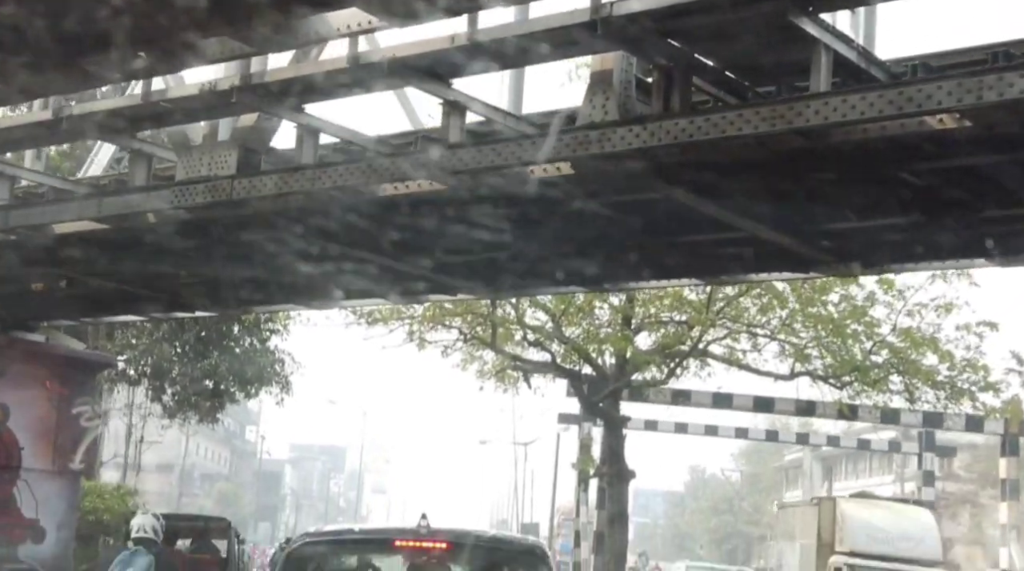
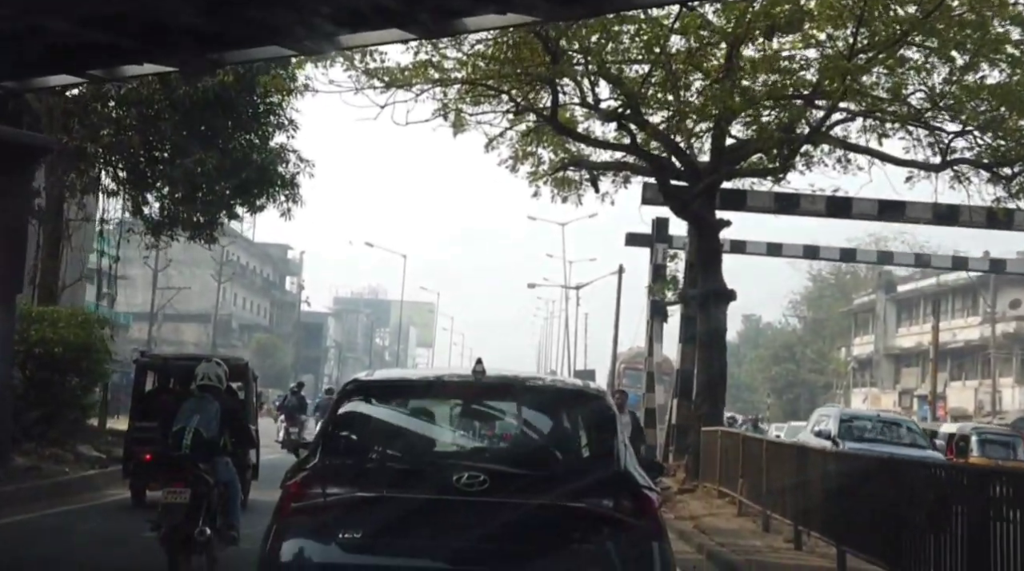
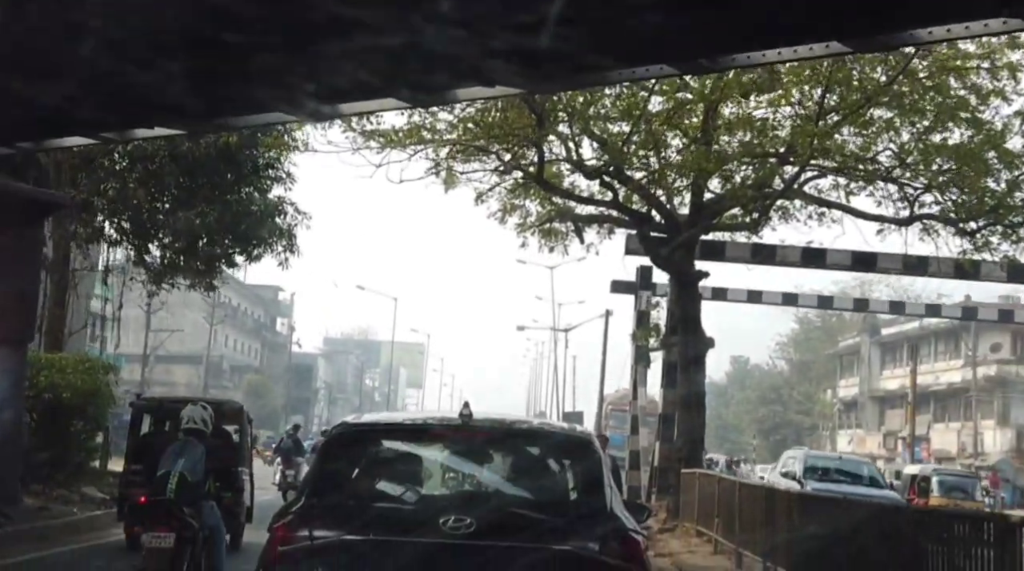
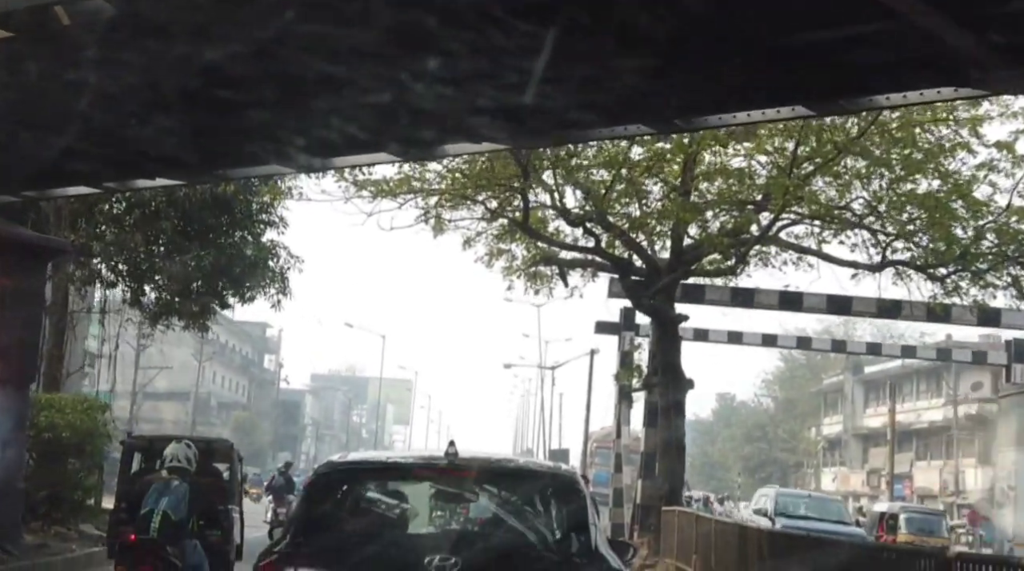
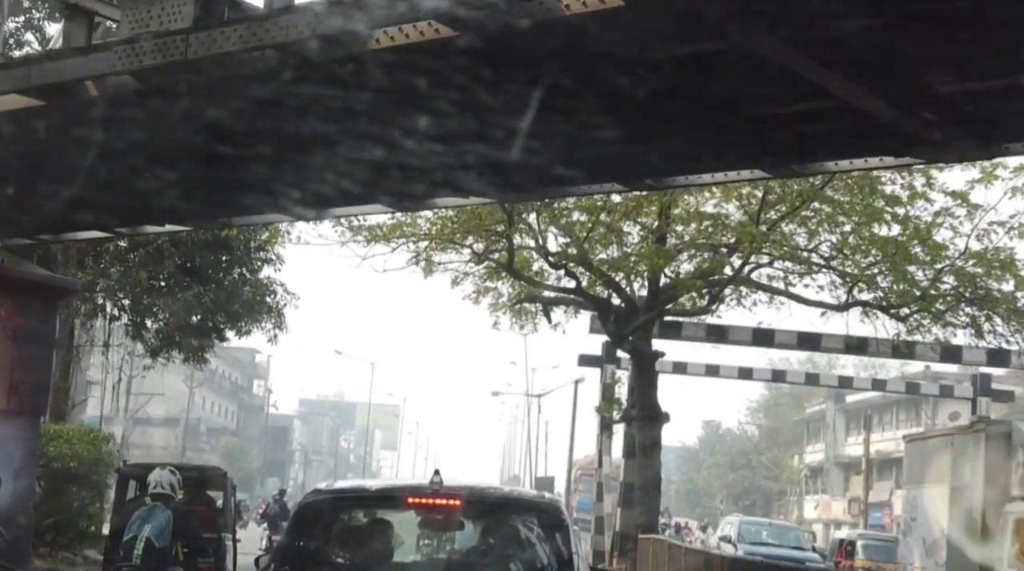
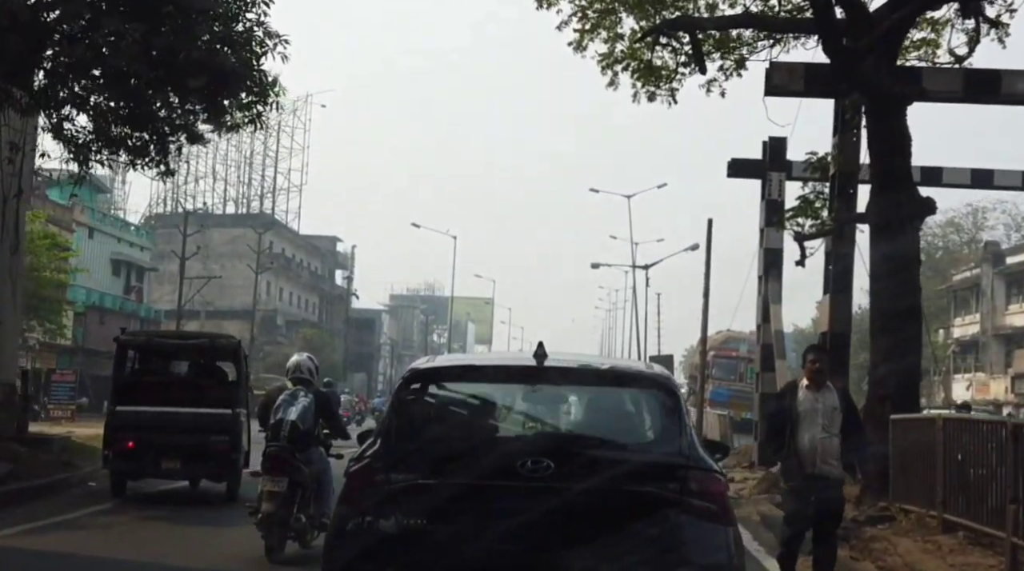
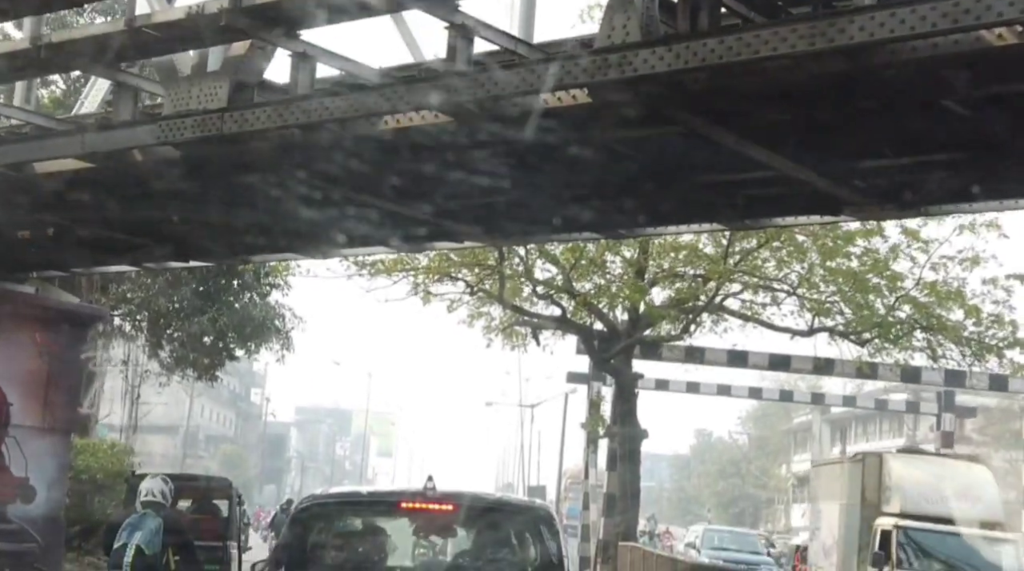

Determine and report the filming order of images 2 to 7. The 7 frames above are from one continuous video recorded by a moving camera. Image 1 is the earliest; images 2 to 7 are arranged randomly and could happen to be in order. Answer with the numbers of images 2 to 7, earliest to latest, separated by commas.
7, 5, 4, 3, 2, 6
